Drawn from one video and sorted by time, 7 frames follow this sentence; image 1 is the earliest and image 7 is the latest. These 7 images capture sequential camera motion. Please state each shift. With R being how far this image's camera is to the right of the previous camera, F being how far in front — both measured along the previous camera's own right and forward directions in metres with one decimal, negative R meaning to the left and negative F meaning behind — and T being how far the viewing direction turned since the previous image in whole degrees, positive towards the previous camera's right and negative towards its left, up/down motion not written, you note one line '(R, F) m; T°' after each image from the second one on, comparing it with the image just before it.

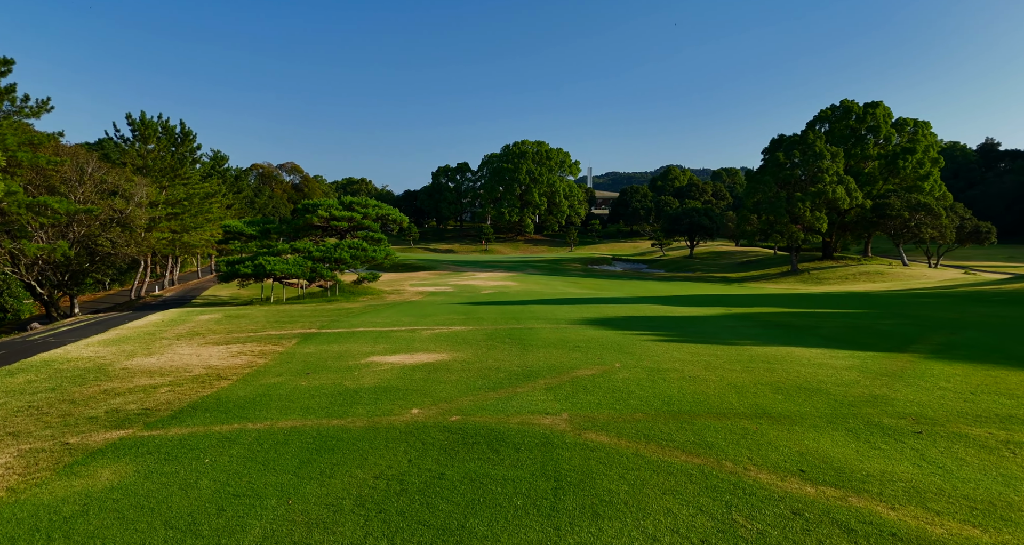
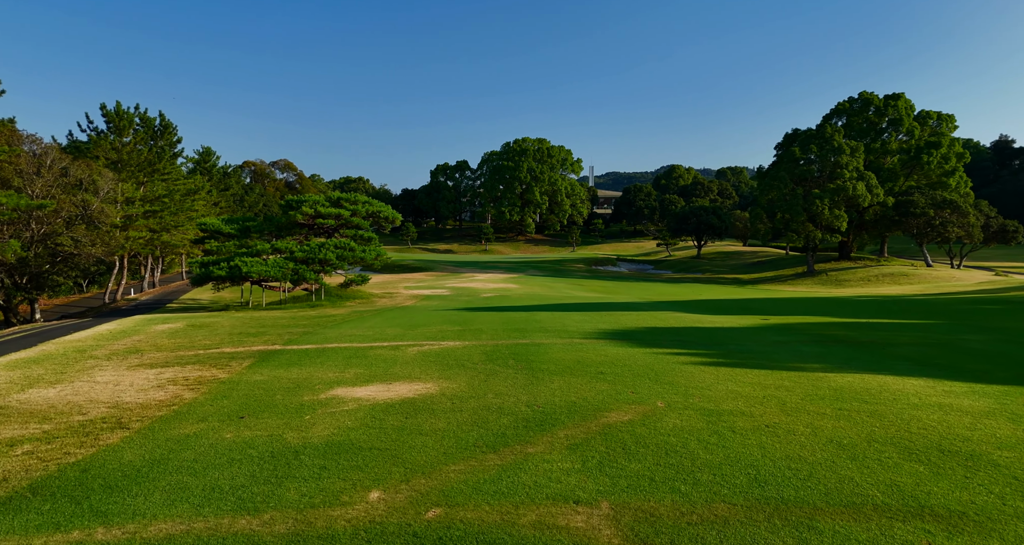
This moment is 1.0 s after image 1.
(-0.1, +2.5) m; 0°
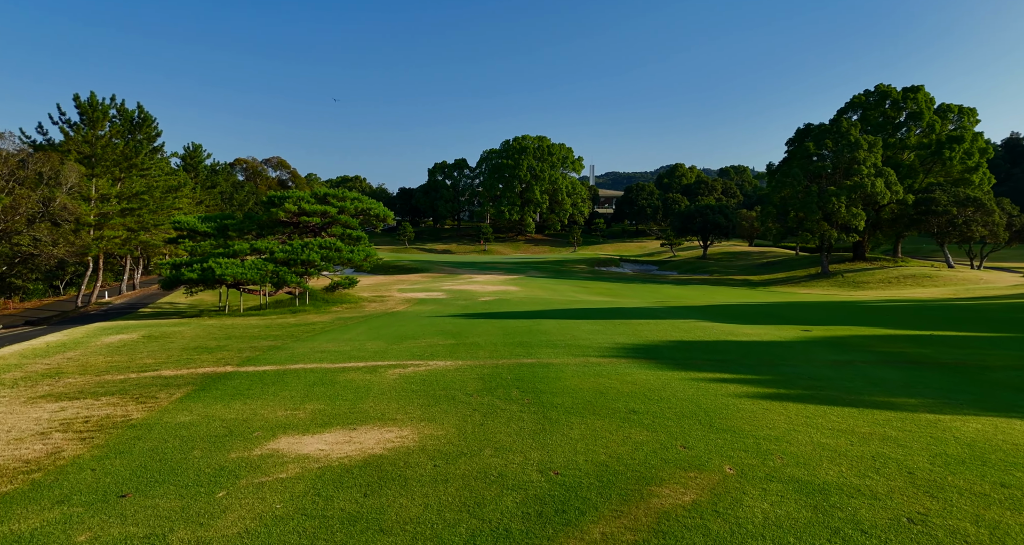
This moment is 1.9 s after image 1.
(-0.1, +2.2) m; 0°
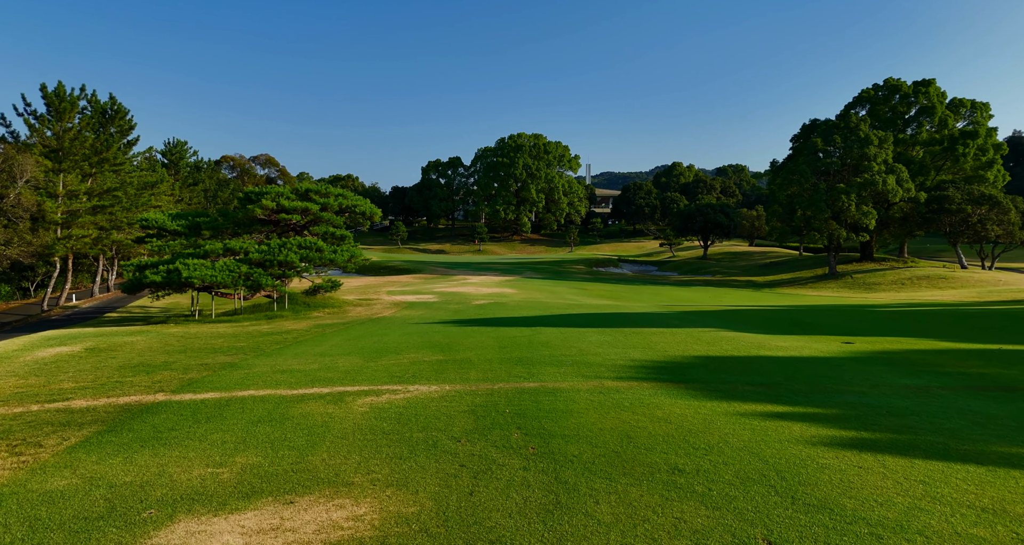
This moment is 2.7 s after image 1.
(0.0, +1.9) m; 0°
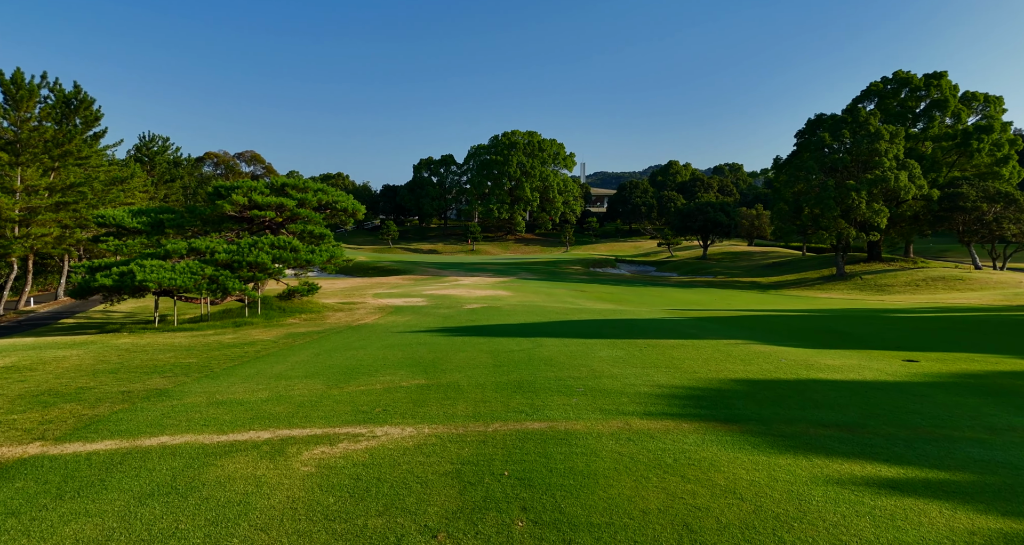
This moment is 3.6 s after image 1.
(-0.1, +2.1) m; +1°
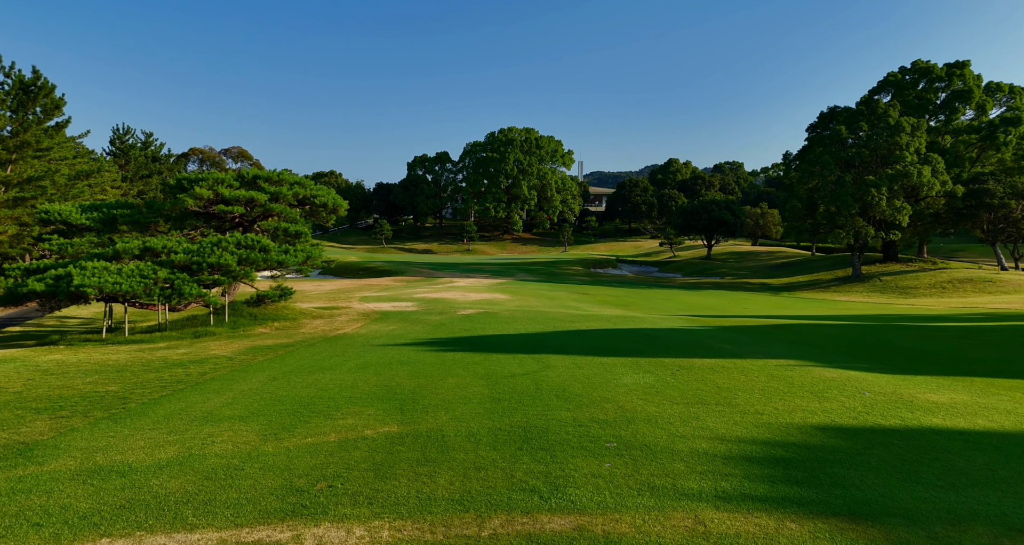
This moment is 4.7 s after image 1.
(-0.1, +2.4) m; 0°
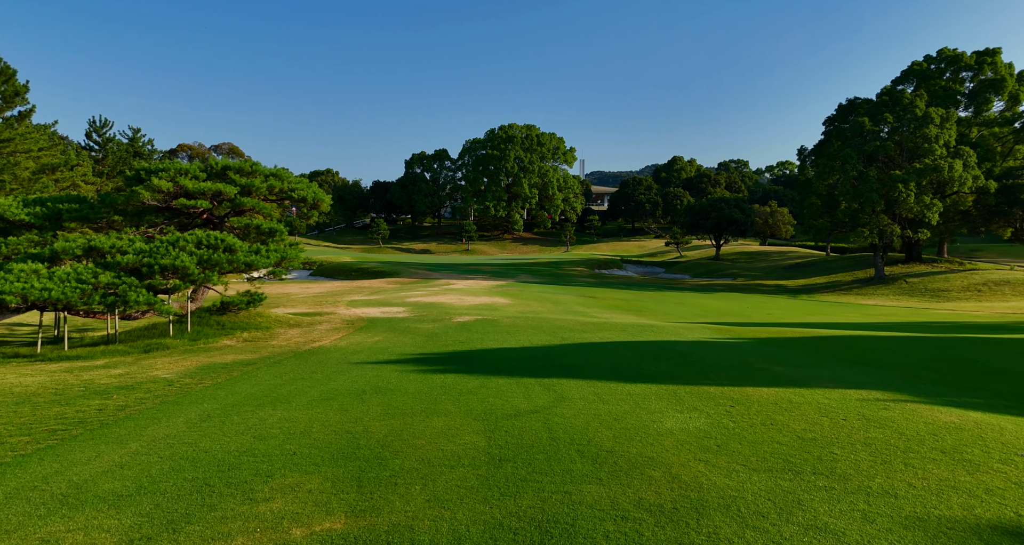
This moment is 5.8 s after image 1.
(-0.1, +2.4) m; 0°
